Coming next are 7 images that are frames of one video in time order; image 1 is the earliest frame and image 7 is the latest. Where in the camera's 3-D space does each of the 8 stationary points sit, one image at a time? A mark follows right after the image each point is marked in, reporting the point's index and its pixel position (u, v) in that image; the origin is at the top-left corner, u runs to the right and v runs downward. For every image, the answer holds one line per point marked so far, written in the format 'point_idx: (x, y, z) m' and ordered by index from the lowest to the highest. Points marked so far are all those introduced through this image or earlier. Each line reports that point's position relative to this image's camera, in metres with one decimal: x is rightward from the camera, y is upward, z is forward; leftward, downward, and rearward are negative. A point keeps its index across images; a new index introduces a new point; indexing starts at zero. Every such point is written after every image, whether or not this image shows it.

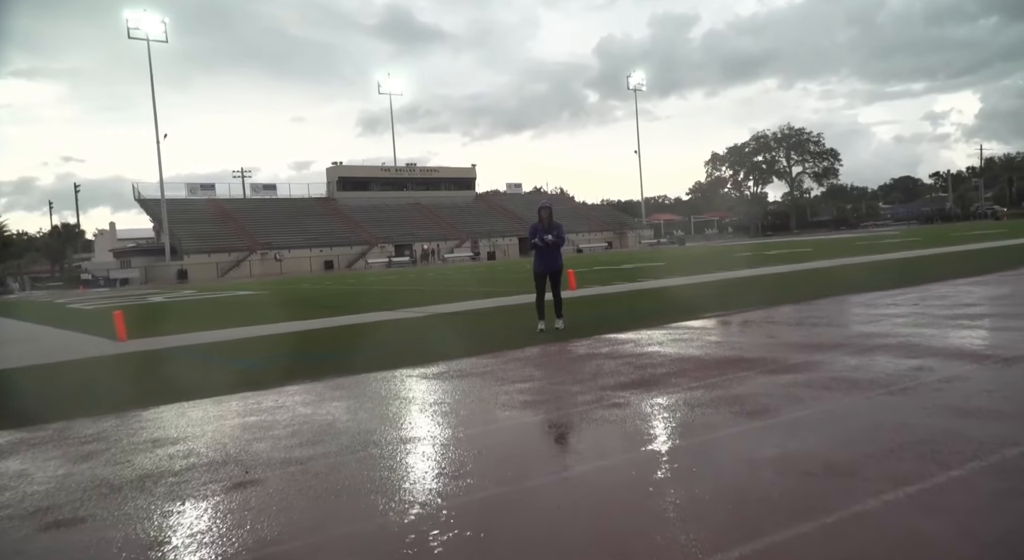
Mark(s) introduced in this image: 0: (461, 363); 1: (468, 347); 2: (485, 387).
0: (-0.6, -0.9, +7.7) m
1: (-0.4, -0.8, +10.5) m
2: (-0.3, -0.9, +6.2) m
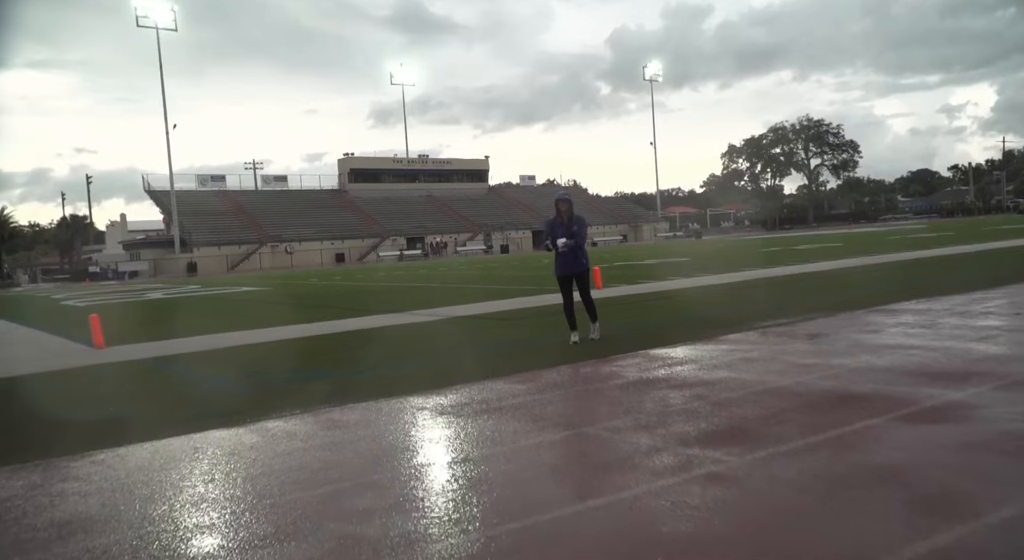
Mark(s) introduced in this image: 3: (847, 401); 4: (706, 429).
0: (-0.3, -1.0, +6.3) m
1: (-0.1, -0.8, +9.1) m
2: (0.0, -1.0, +4.8) m
3: (+2.1, -0.8, +4.7) m
4: (+1.1, -0.9, +4.3) m
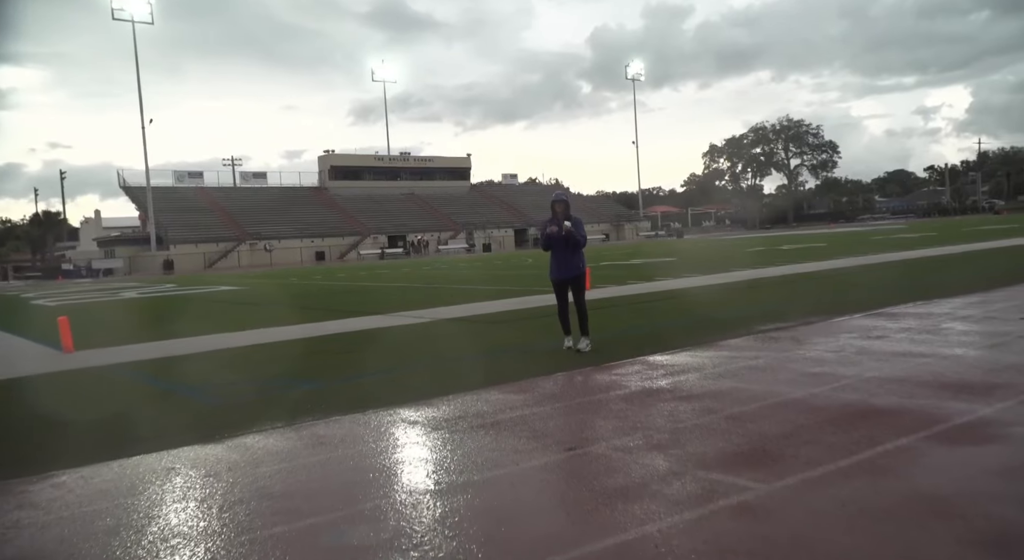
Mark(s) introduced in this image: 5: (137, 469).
0: (-0.3, -1.0, +5.9) m
1: (-0.2, -0.8, +8.7) m
2: (0.0, -1.0, +4.4) m
3: (+2.1, -0.8, +4.4) m
4: (+1.2, -0.9, +4.0) m
5: (-2.4, -1.2, +4.8) m
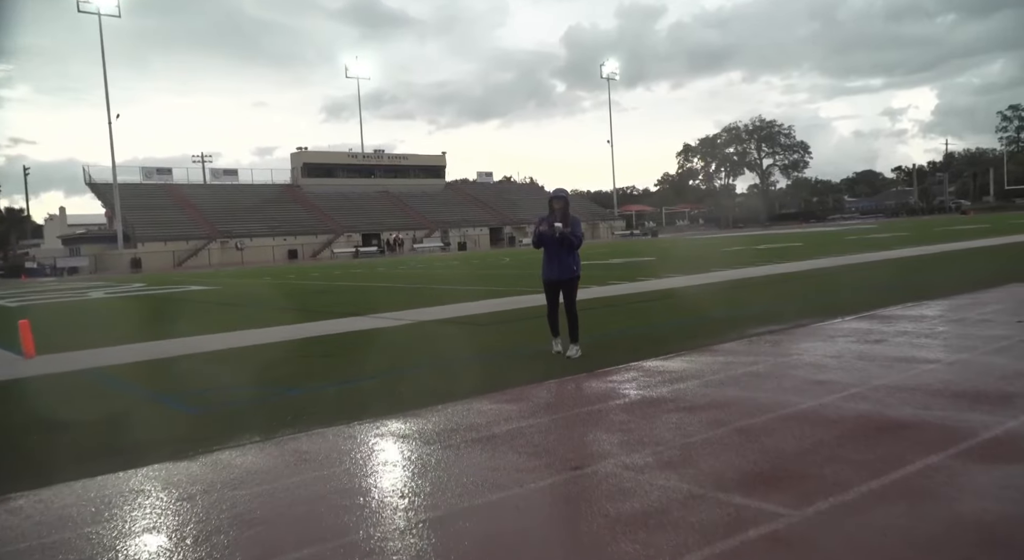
0: (-0.4, -1.0, +5.6) m
1: (-0.3, -0.8, +8.4) m
2: (0.0, -1.1, +4.1) m
3: (+2.1, -0.8, +4.2) m
4: (+1.2, -0.9, +3.7) m
5: (-2.4, -1.2, +4.4) m
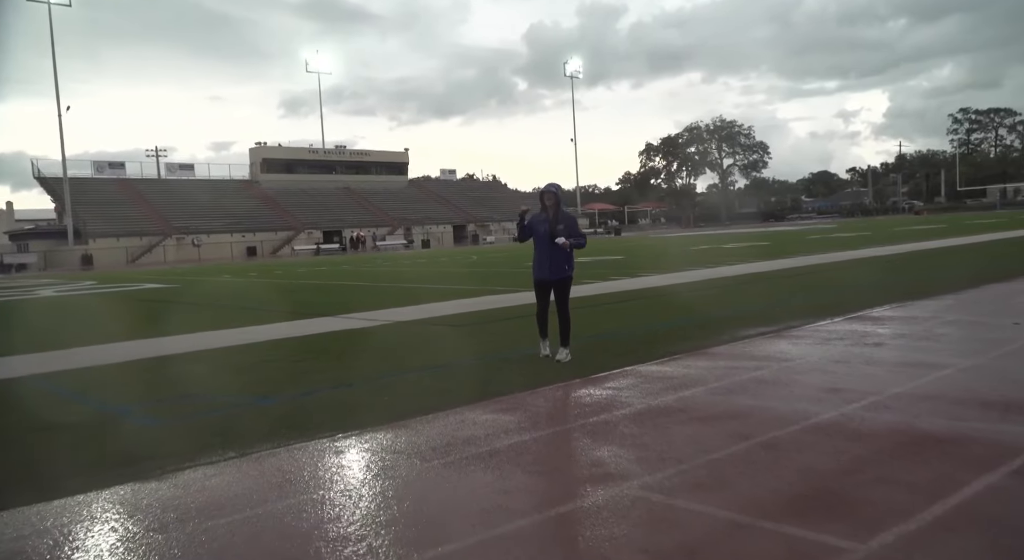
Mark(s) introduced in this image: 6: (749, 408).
0: (-0.4, -1.0, +5.2) m
1: (-0.5, -0.8, +8.0) m
2: (+0.1, -1.1, +3.7) m
3: (+2.2, -0.9, +3.9) m
4: (+1.3, -1.0, +3.4) m
5: (-2.4, -1.2, +3.9) m
6: (+1.6, -0.9, +5.1) m
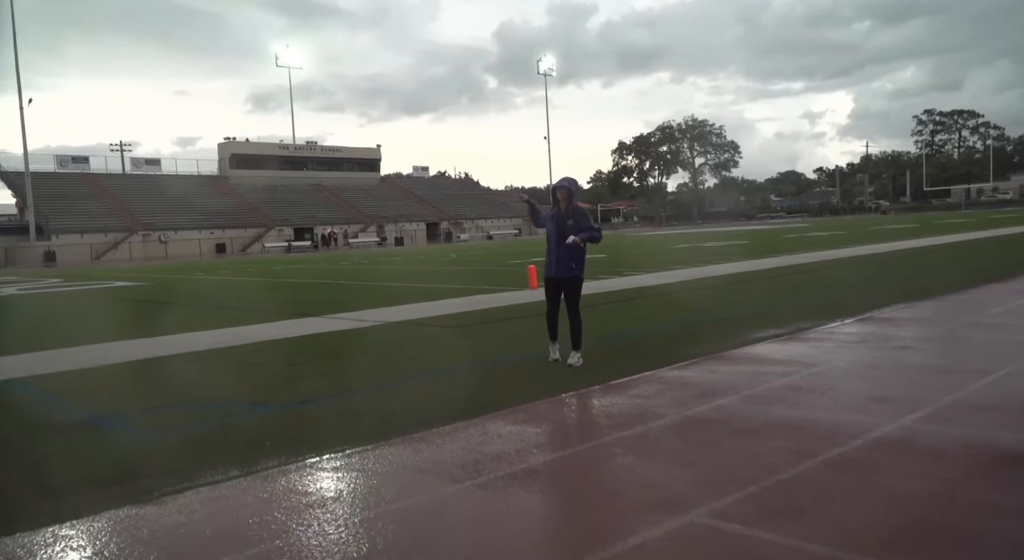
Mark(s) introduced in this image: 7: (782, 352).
0: (-0.2, -1.1, +4.8) m
1: (-0.4, -0.8, +7.6) m
2: (+0.3, -1.1, +3.4) m
3: (+2.4, -0.9, +3.6) m
4: (+1.5, -1.0, +3.0) m
5: (-2.1, -1.3, +3.4) m
6: (+1.8, -0.9, +4.7) m
7: (+2.7, -0.7, +7.2) m
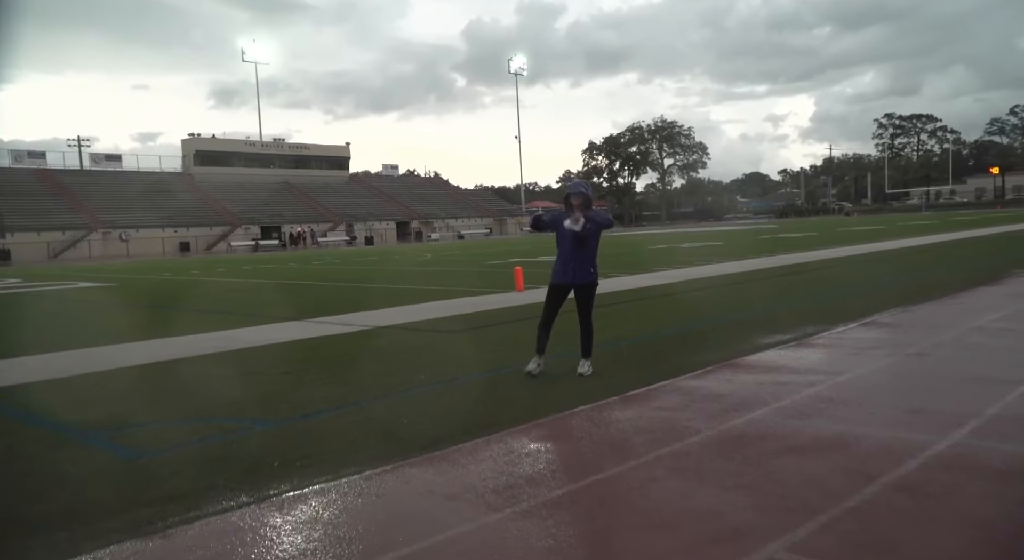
0: (0.0, -1.1, +4.5) m
1: (-0.3, -0.9, +7.3) m
2: (+0.6, -1.2, +3.1) m
3: (+2.7, -0.9, +3.4) m
4: (+1.8, -1.0, +2.8) m
5: (-1.9, -1.3, +3.0) m
6: (+2.0, -0.9, +4.5) m
7: (+2.7, -0.8, +7.0) m
